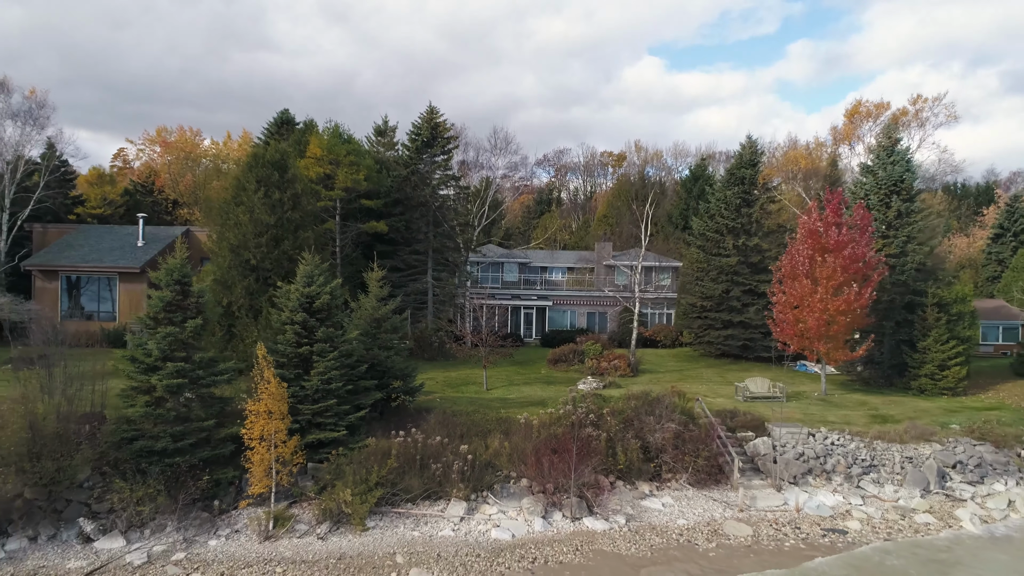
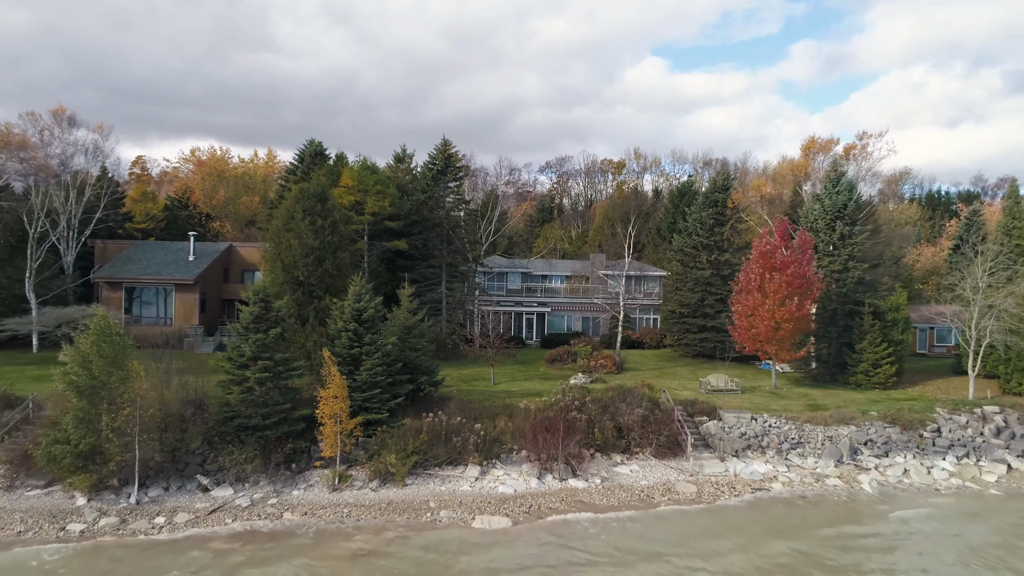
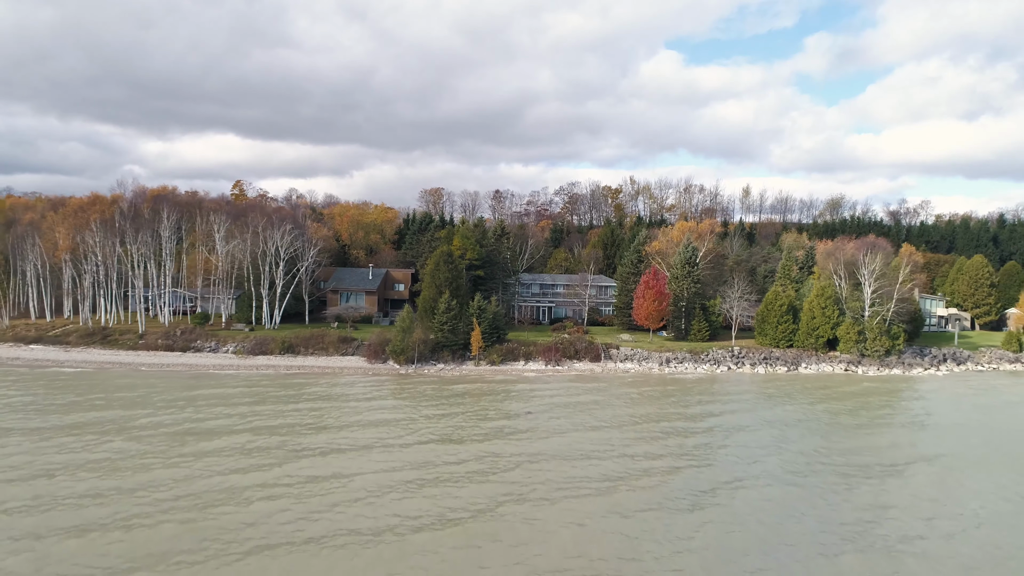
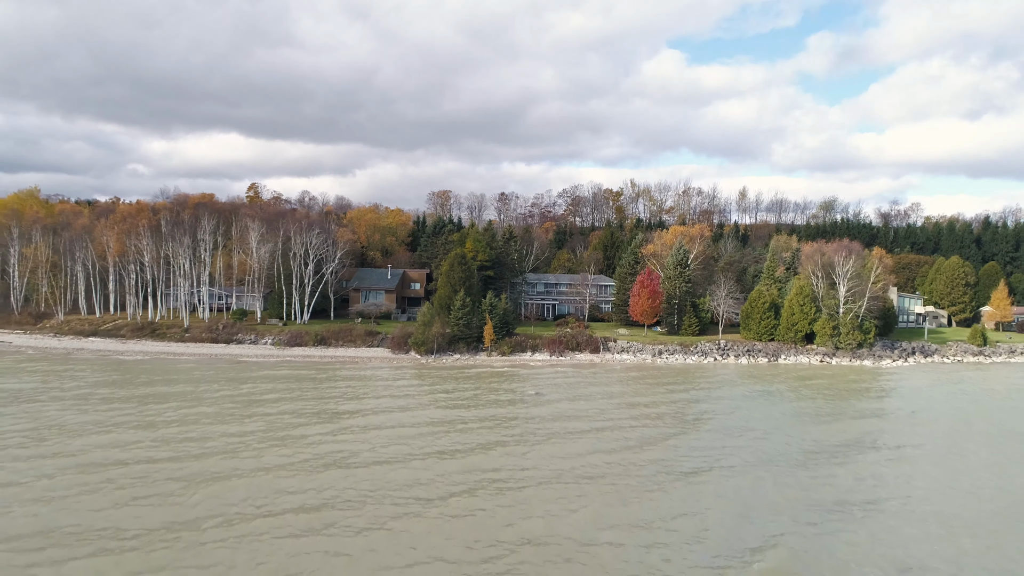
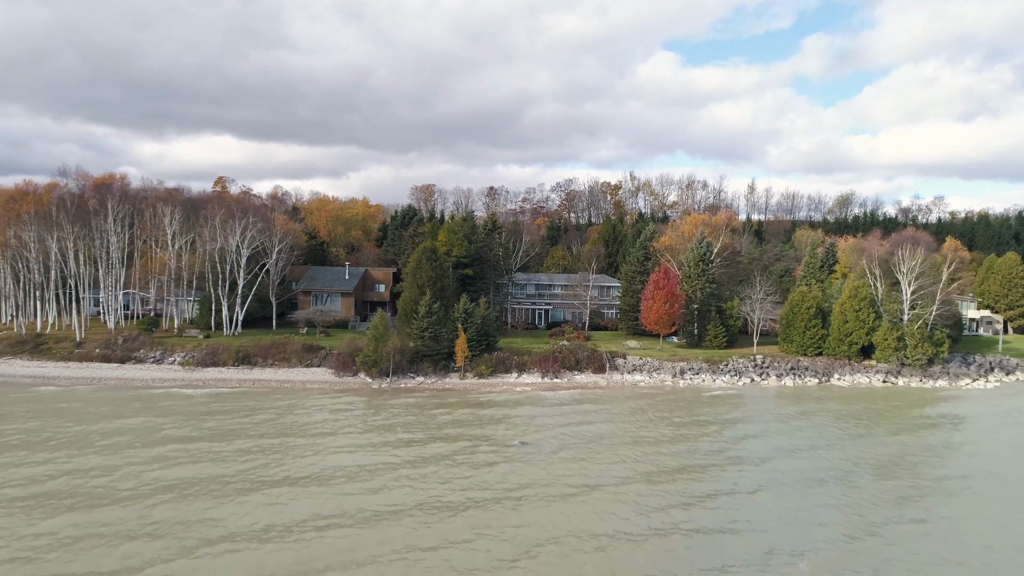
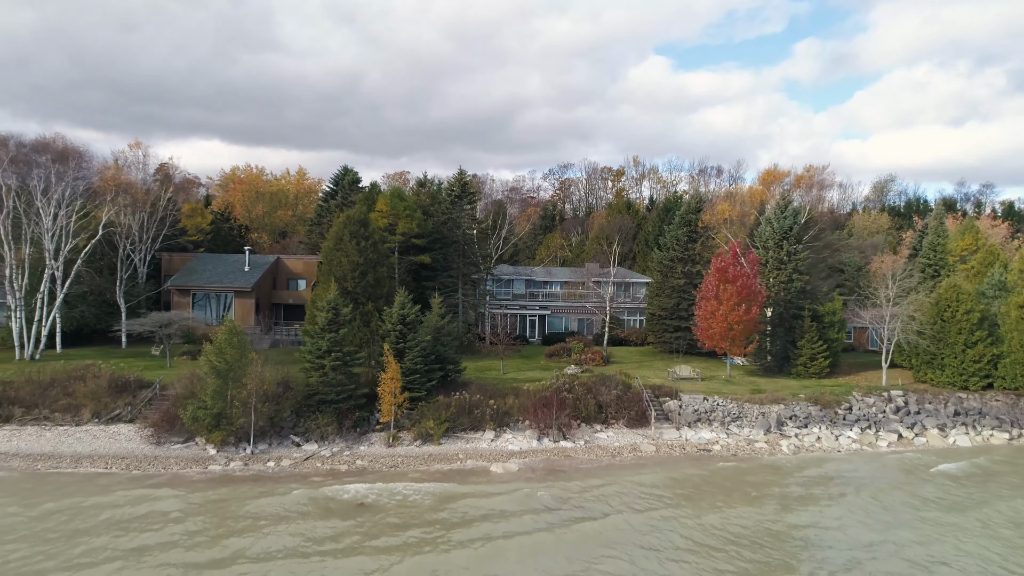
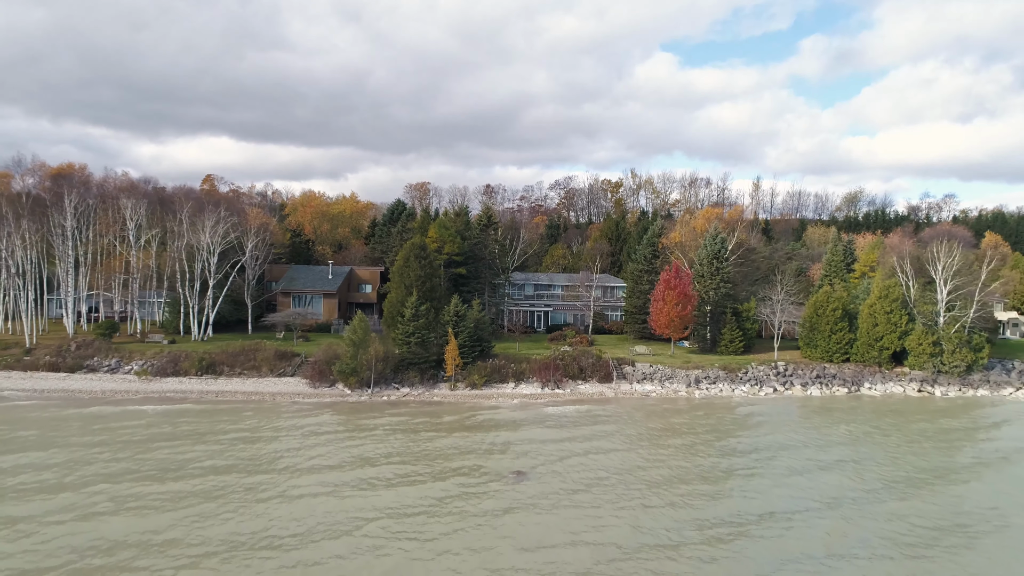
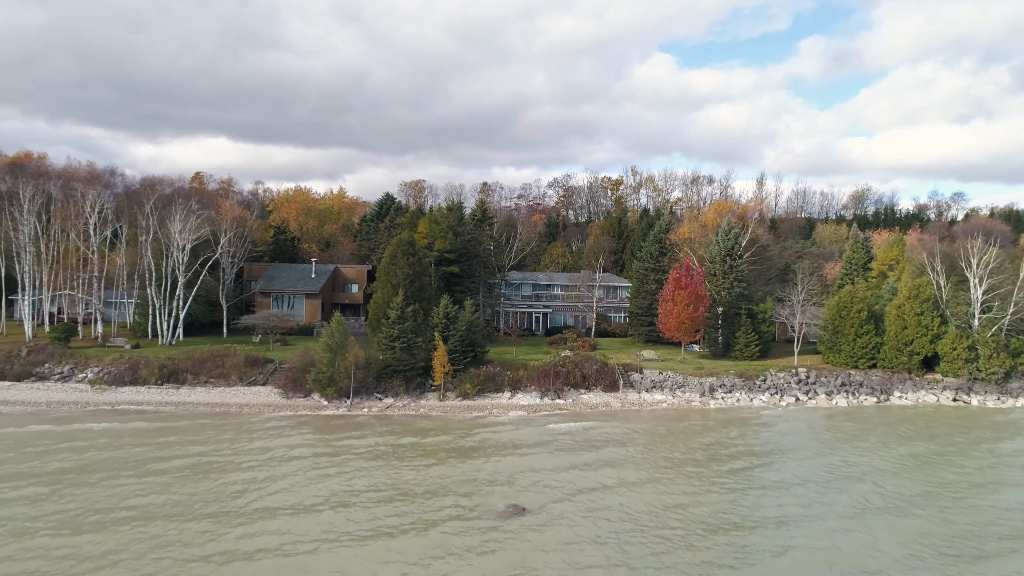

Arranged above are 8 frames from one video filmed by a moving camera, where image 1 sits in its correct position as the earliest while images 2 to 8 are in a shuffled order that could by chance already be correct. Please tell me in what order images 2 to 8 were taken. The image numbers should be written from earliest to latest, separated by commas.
2, 6, 8, 7, 5, 3, 4
